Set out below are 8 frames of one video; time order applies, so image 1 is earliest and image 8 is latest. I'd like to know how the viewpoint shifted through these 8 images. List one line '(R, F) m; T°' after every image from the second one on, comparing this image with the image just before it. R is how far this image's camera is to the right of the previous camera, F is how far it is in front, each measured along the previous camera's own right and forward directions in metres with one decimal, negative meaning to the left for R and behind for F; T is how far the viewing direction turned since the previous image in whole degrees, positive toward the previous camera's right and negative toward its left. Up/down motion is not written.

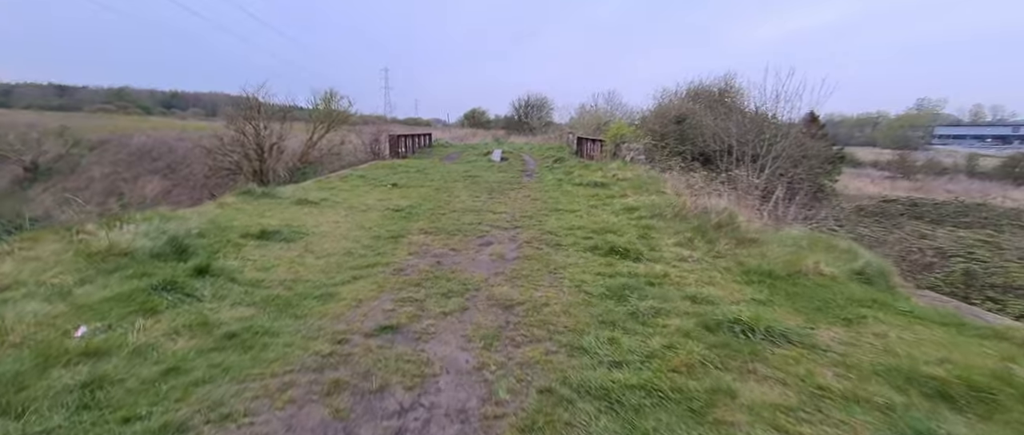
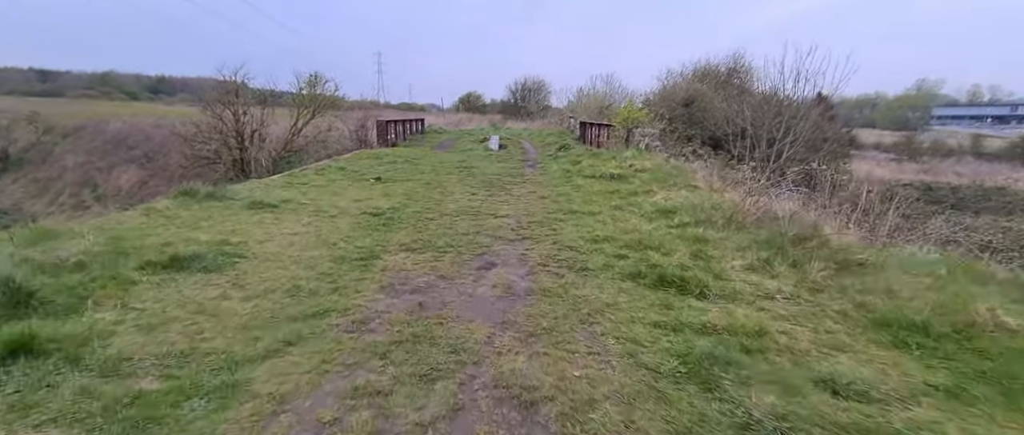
(-0.1, +1.6) m; 0°
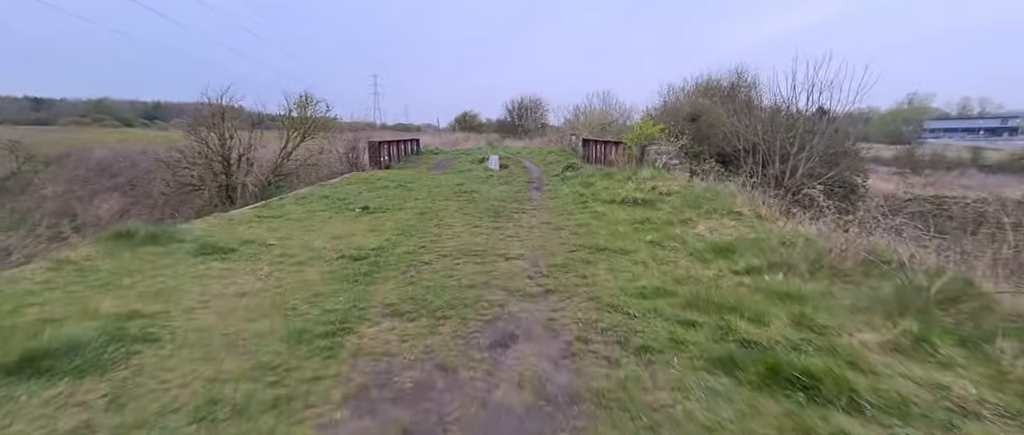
(-0.2, +1.3) m; 0°
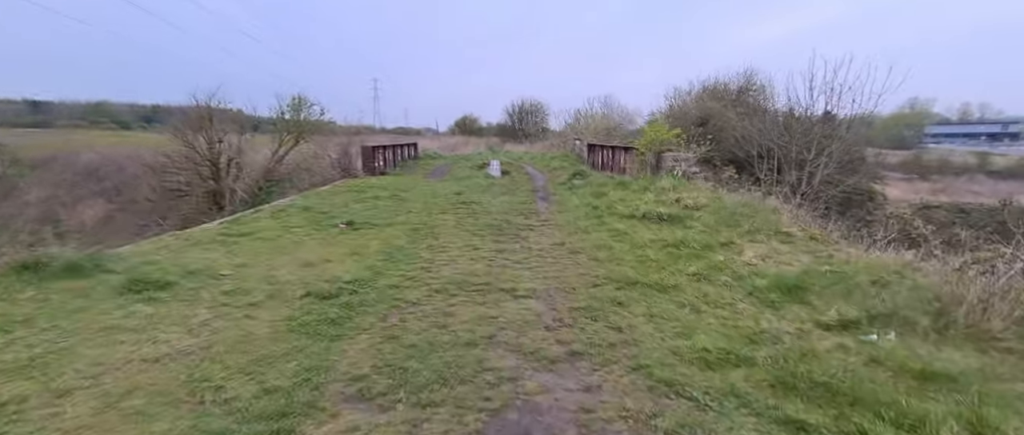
(-0.1, +1.1) m; 0°
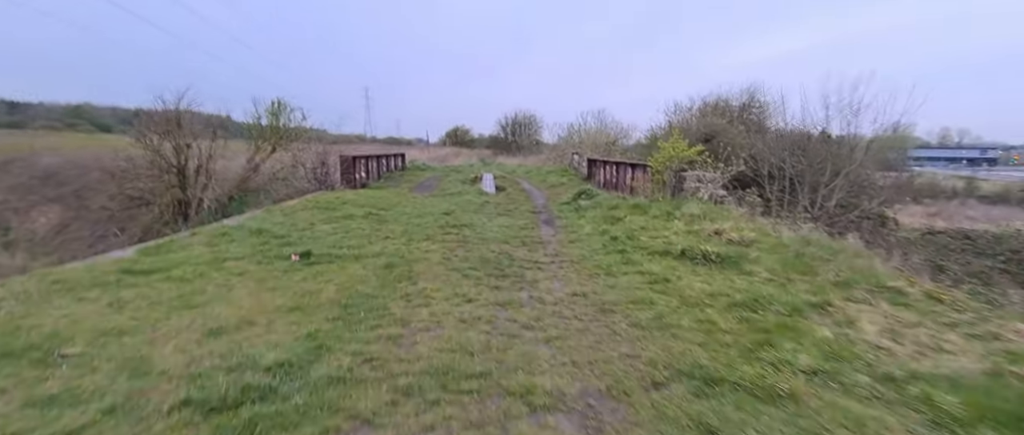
(-0.2, +1.7) m; +1°
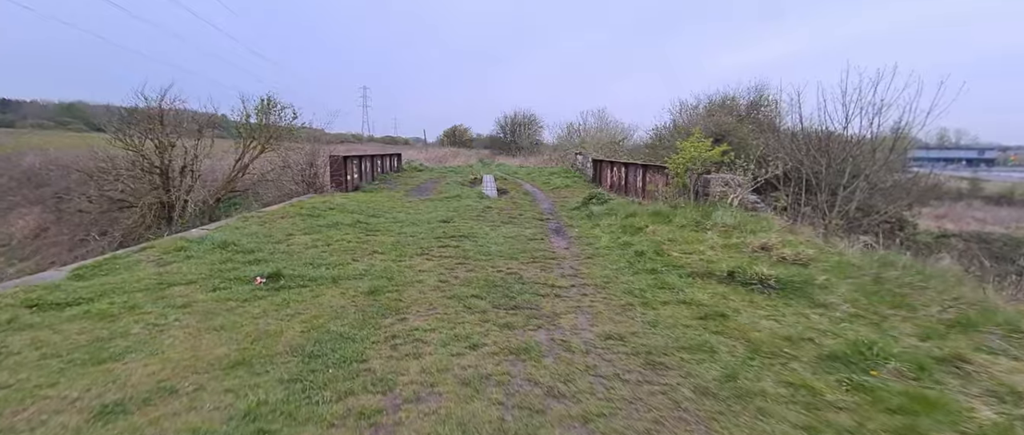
(-0.2, +1.1) m; 0°
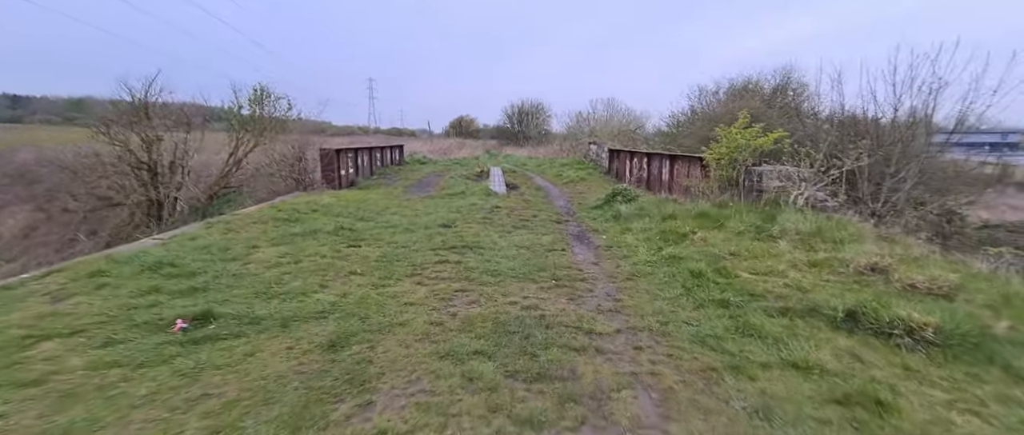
(-0.1, +1.6) m; -1°
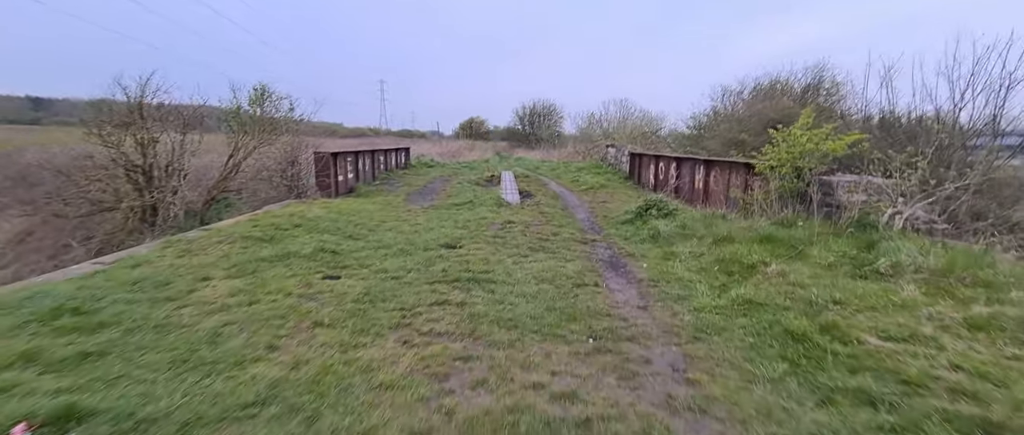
(-0.1, +1.4) m; -1°
